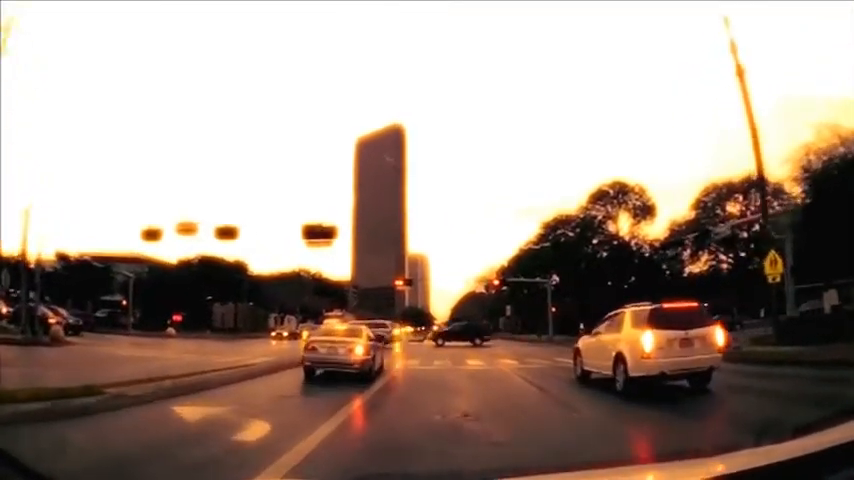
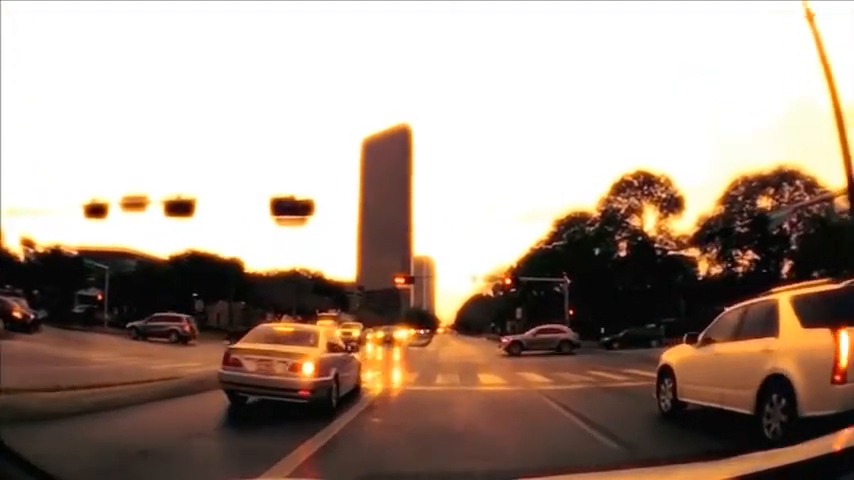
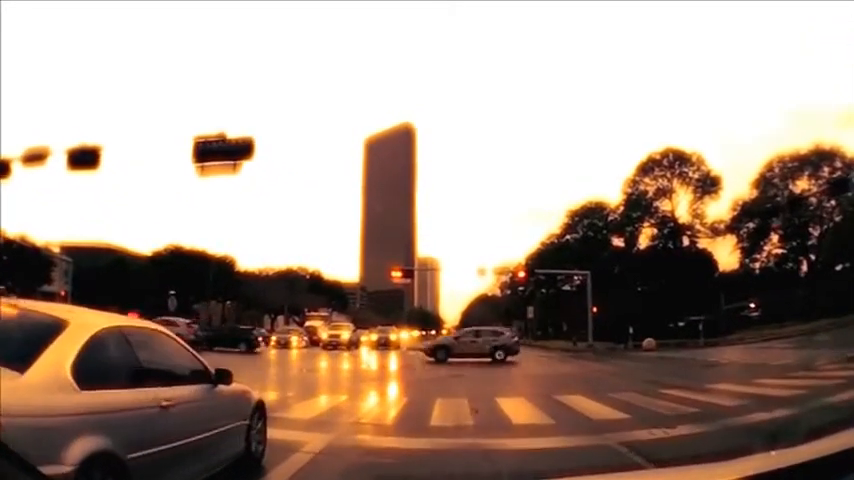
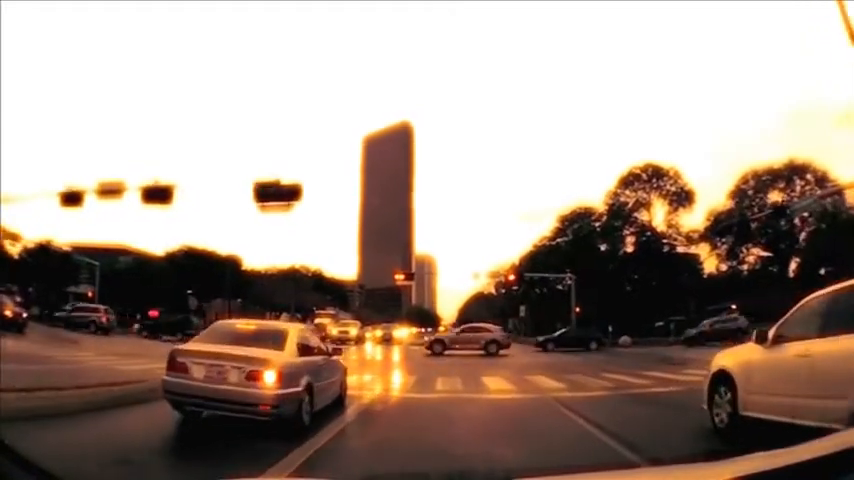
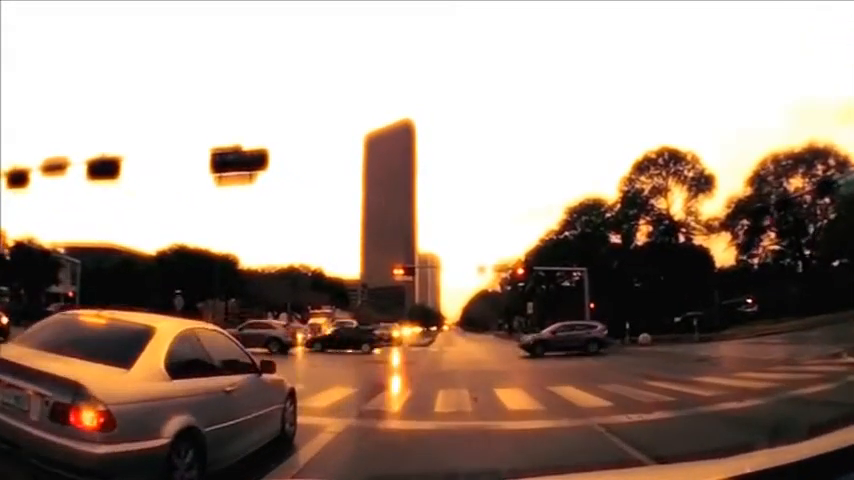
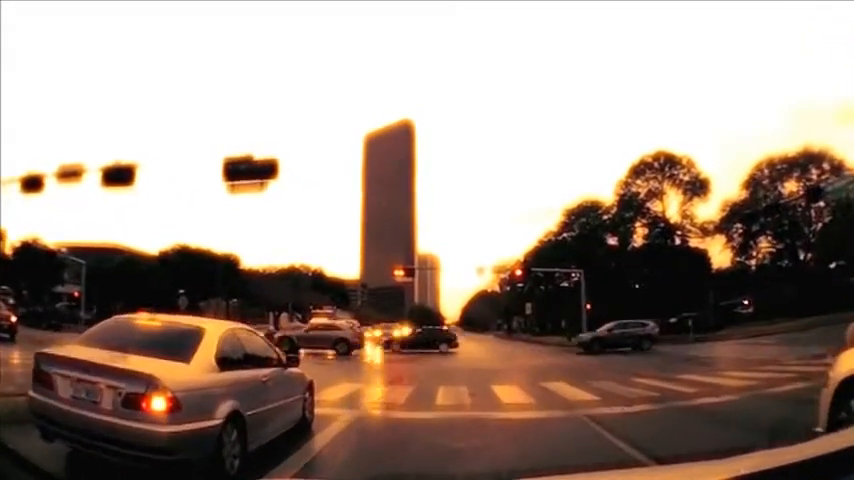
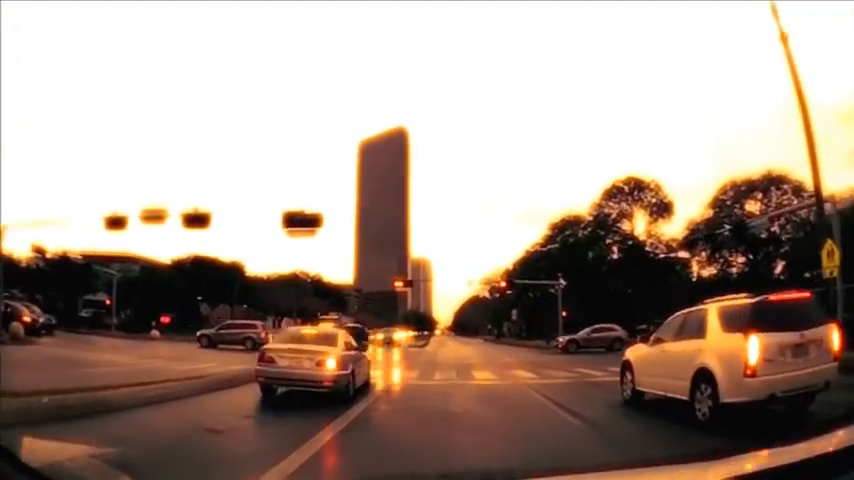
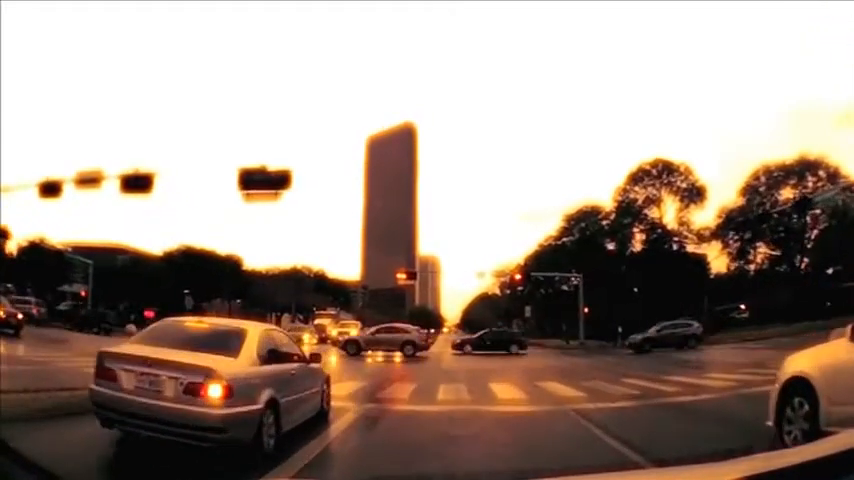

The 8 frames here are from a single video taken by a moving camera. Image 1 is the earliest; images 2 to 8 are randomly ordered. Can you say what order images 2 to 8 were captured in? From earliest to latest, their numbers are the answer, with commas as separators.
7, 2, 4, 8, 6, 5, 3
